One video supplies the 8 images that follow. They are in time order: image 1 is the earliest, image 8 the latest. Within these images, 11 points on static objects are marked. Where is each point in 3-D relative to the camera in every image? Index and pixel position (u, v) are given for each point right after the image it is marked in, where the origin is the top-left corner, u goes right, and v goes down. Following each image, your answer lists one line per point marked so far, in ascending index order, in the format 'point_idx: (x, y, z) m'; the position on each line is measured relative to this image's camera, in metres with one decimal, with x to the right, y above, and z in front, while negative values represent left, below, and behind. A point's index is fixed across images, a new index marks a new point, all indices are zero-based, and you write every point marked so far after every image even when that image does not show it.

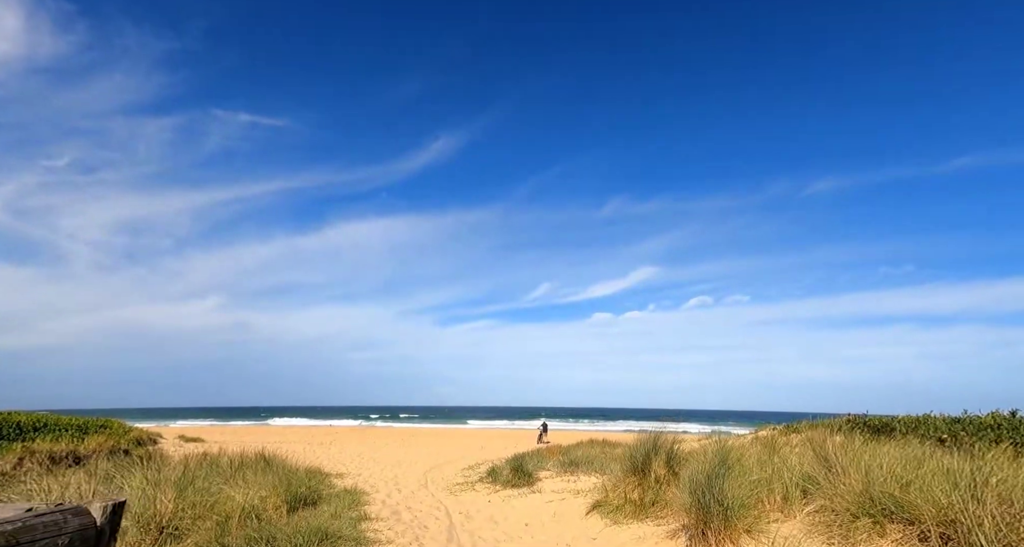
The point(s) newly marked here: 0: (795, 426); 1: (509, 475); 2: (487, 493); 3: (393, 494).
0: (+5.7, -3.1, +11.9) m
1: (-0.1, -3.7, +10.8) m
2: (-0.4, -3.7, +10.0) m
3: (-2.1, -4.0, +10.5) m
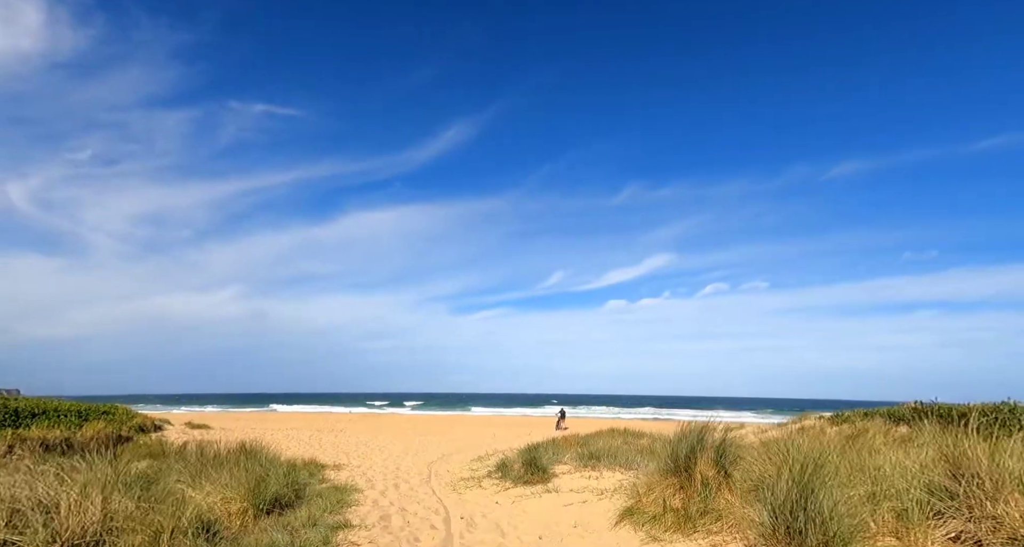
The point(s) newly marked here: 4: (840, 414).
0: (+5.9, -2.5, +10.4) m
1: (+0.1, -3.2, +9.5) m
2: (-0.3, -3.2, +8.7) m
3: (-2.0, -3.4, +9.2) m
4: (+5.9, -2.5, +10.5) m
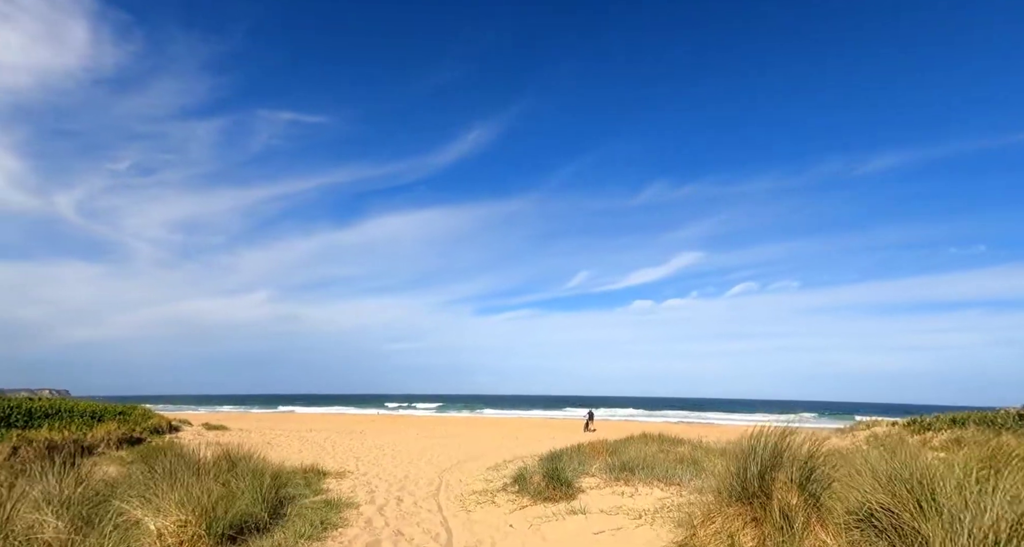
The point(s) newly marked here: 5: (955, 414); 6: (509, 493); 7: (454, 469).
0: (+6.2, -2.2, +8.8) m
1: (+0.4, -2.9, +8.1) m
2: (0.0, -3.0, +7.4) m
3: (-1.7, -3.2, +7.9) m
4: (+6.2, -2.2, +9.0) m
5: (+6.6, -2.1, +8.8) m
6: (0.0, -3.1, +8.4) m
7: (-1.3, -4.4, +13.1) m
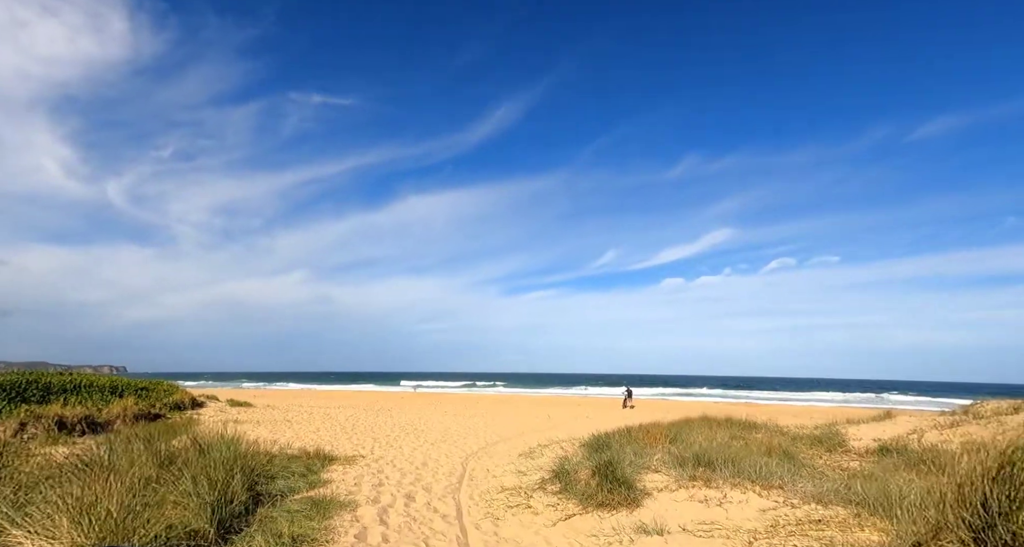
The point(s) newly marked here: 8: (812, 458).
0: (+6.6, -1.5, +6.6) m
1: (+0.8, -2.2, +6.3) m
2: (+0.4, -2.3, +5.5) m
3: (-1.3, -2.5, +6.2) m
4: (+6.6, -1.5, +6.8) m
5: (+7.0, -1.4, +6.5) m
6: (+0.4, -2.4, +6.5) m
7: (-0.6, -3.5, +11.3) m
8: (+3.6, -2.2, +7.1) m
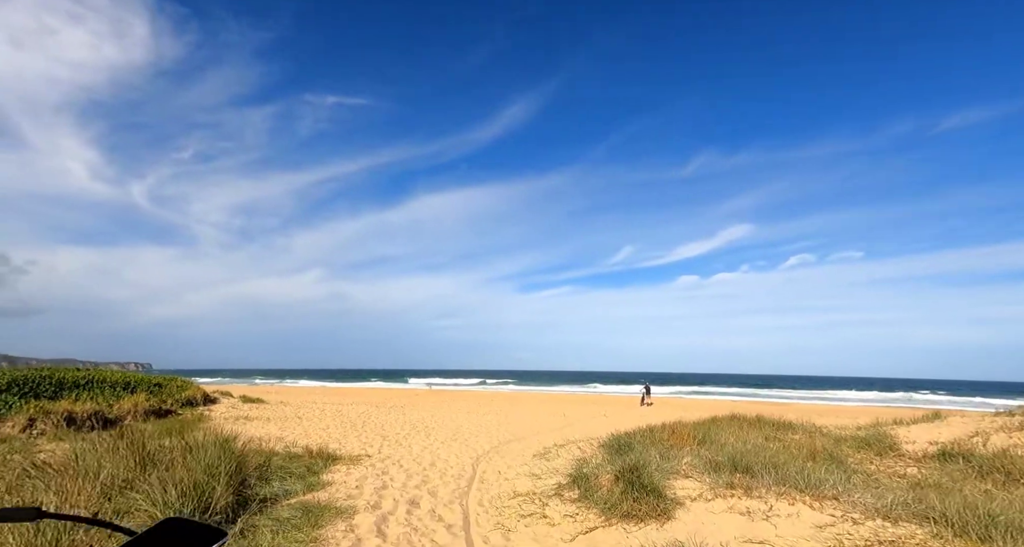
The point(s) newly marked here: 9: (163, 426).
0: (+6.7, -1.3, +5.8) m
1: (+0.9, -2.0, +5.6) m
2: (+0.5, -2.1, +4.8) m
3: (-1.2, -2.3, +5.5) m
4: (+6.8, -1.3, +5.9) m
5: (+7.1, -1.2, +5.7) m
6: (+0.5, -2.3, +5.8) m
7: (-0.3, -3.3, +10.7) m
8: (+3.7, -2.0, +6.3) m
9: (-11.7, -5.1, +19.7) m
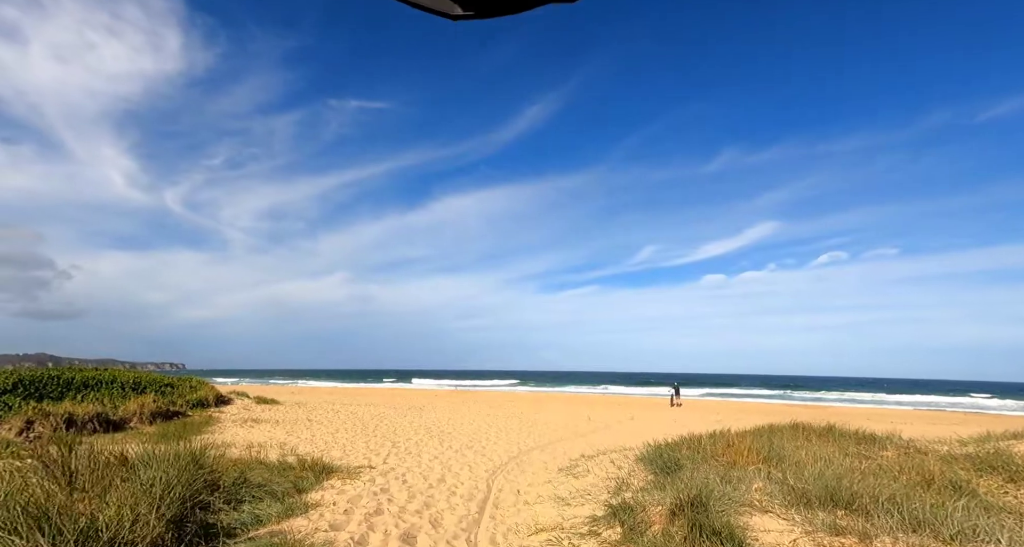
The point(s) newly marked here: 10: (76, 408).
0: (+6.9, -1.0, +4.1) m
1: (+1.1, -1.8, +4.1) m
2: (+0.6, -1.9, +3.4) m
3: (-1.0, -2.1, +4.2) m
4: (+6.9, -1.0, +4.3) m
5: (+7.3, -0.9, +4.0) m
6: (+0.7, -2.0, +4.4) m
7: (0.0, -3.1, +9.3) m
8: (+3.9, -1.8, +4.8) m
9: (-11.0, -5.0, +18.7) m
10: (-14.1, -4.4, +19.0) m
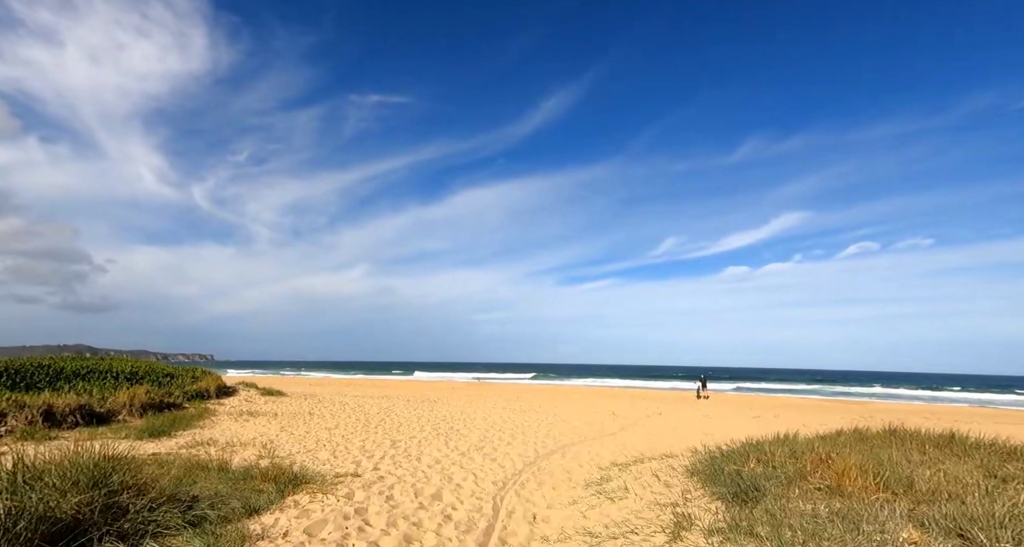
0: (+6.9, -0.6, +2.0) m
1: (+1.1, -1.4, +2.2) m
2: (+0.6, -1.5, +1.5) m
3: (-1.0, -1.7, +2.3) m
4: (+6.9, -0.6, +2.1) m
5: (+7.3, -0.5, +1.9) m
6: (+0.7, -1.6, +2.5) m
7: (+0.2, -2.6, +7.4) m
8: (+4.0, -1.4, +2.8) m
9: (-10.5, -4.4, +17.2) m
10: (-13.6, -3.8, +17.6) m
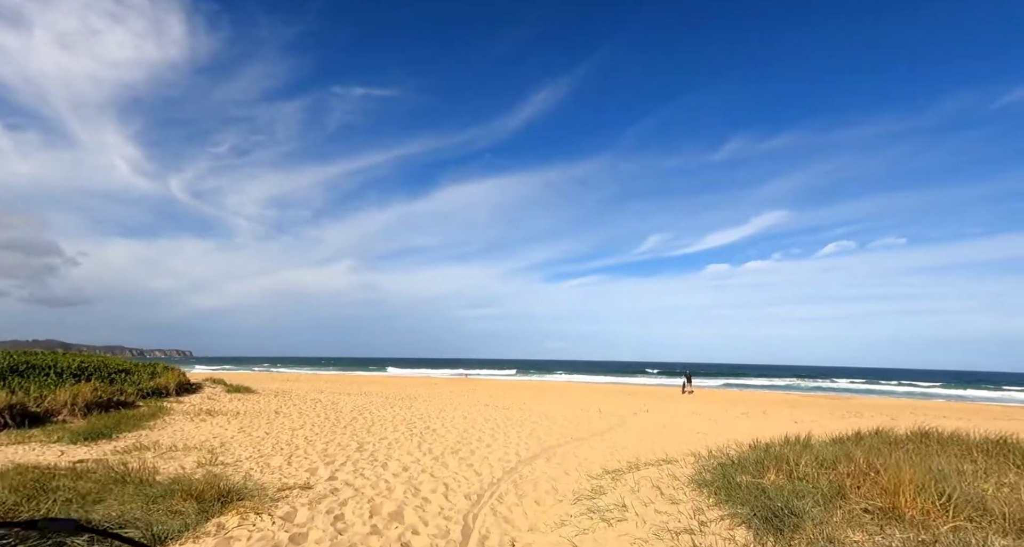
0: (+6.8, -0.4, +1.1) m
1: (+1.0, -1.2, +1.1) m
2: (+0.5, -1.3, +0.4) m
3: (-1.1, -1.5, +1.2) m
4: (+6.9, -0.4, +1.2) m
5: (+7.2, -0.3, +1.0) m
6: (+0.6, -1.4, +1.4) m
7: (-0.1, -2.4, +6.3) m
8: (+3.8, -1.2, +1.7) m
9: (-11.1, -4.0, +15.8) m
10: (-14.2, -3.4, +16.0) m
